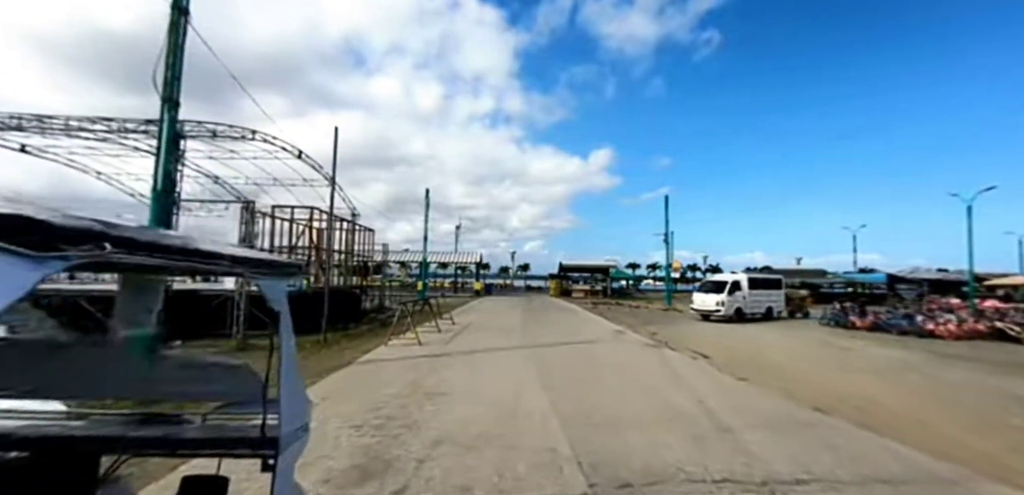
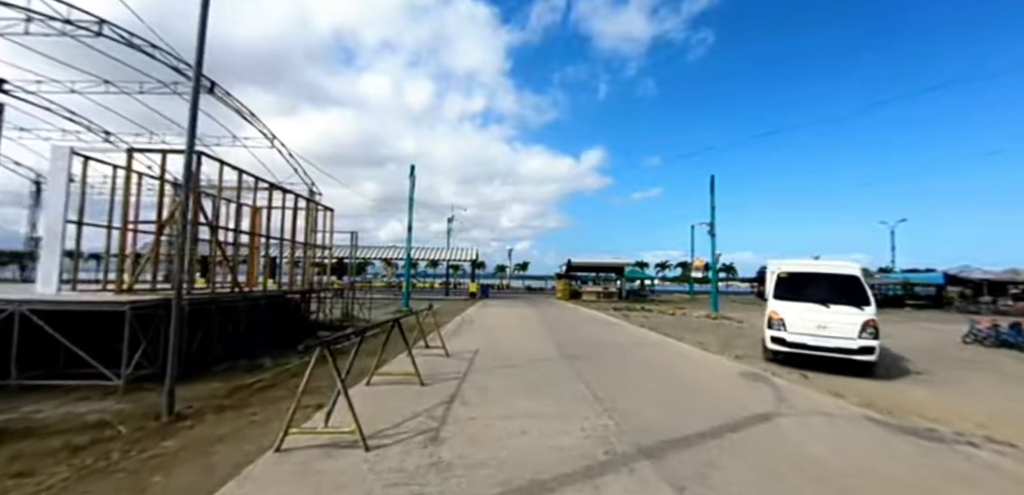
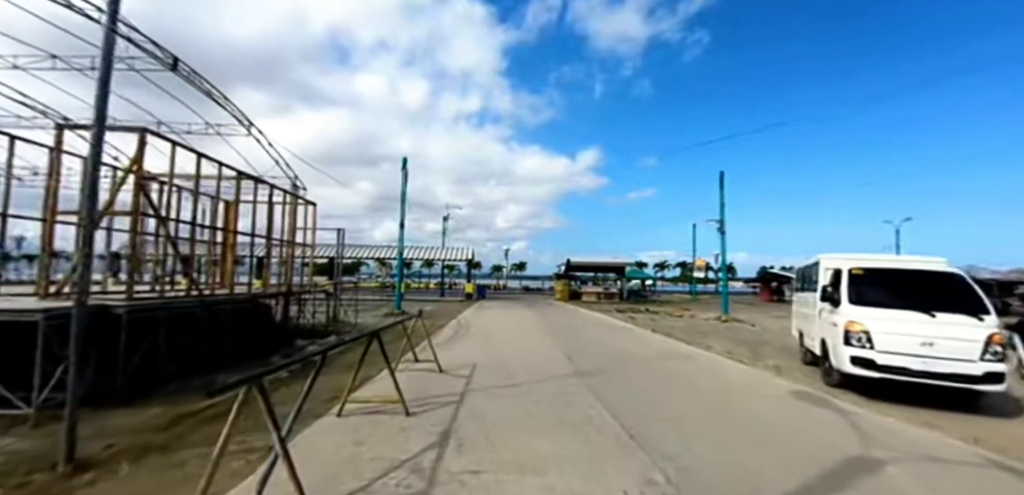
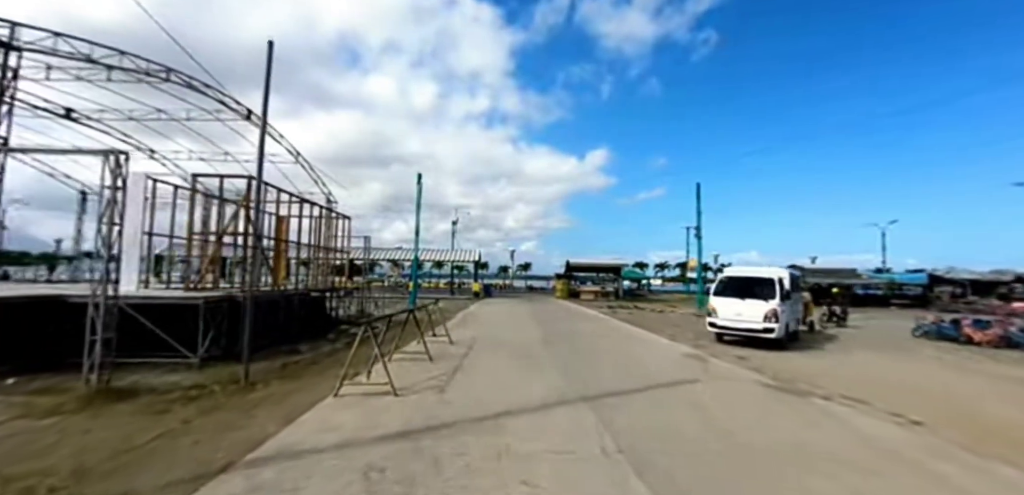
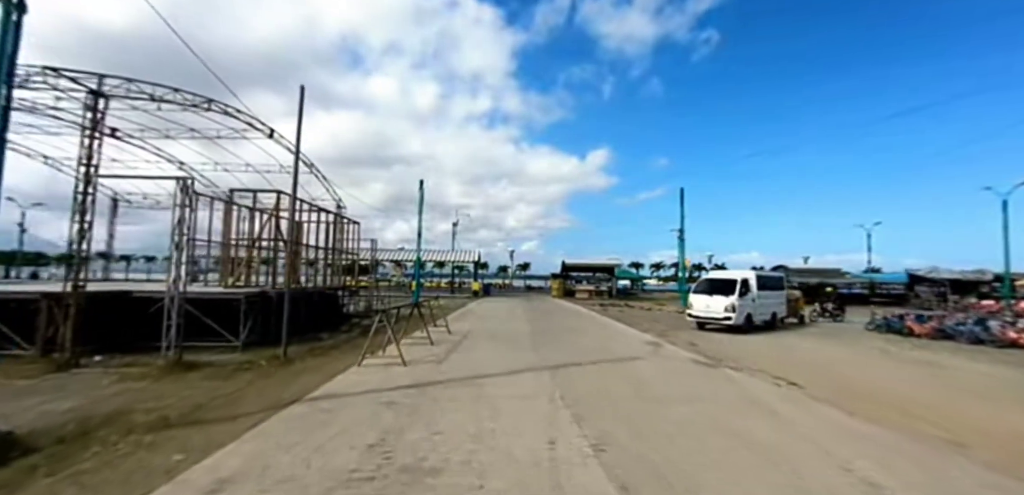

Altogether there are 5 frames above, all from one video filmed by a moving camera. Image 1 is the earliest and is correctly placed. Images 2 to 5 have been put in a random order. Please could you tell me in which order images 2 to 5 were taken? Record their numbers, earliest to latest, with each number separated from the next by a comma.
5, 4, 2, 3
